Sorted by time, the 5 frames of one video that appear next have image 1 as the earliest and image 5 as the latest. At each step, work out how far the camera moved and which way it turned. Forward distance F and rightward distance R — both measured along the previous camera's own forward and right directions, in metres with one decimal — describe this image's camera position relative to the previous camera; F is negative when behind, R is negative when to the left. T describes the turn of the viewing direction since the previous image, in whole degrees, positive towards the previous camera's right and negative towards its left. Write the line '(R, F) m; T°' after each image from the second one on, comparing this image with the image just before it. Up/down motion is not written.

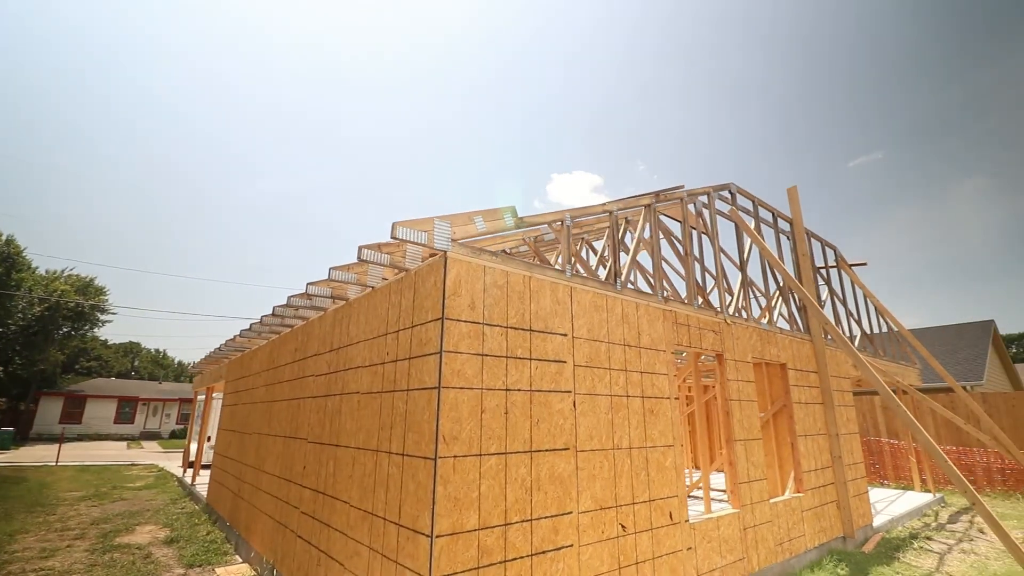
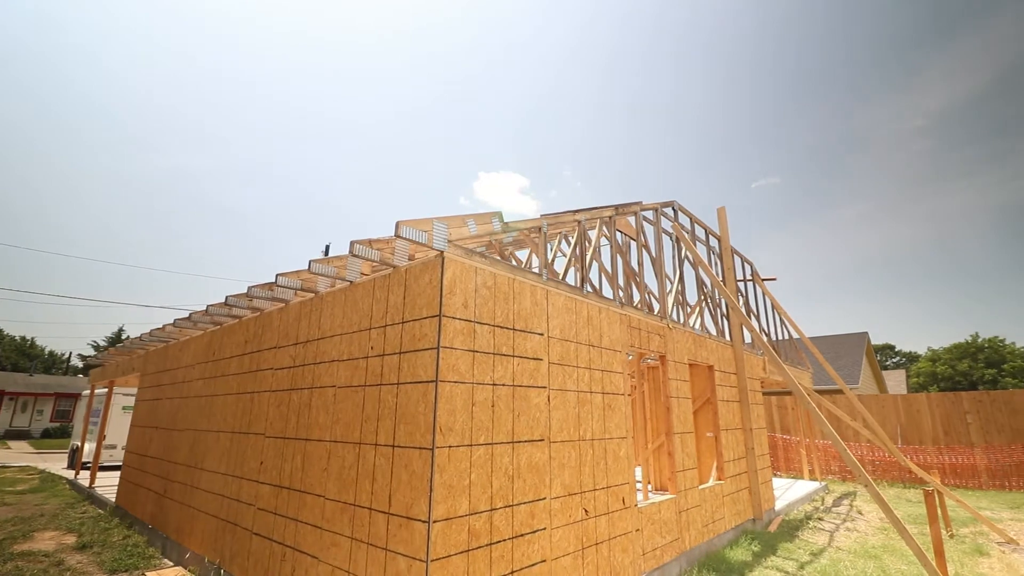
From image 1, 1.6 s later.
(-0.4, -0.2) m; +9°
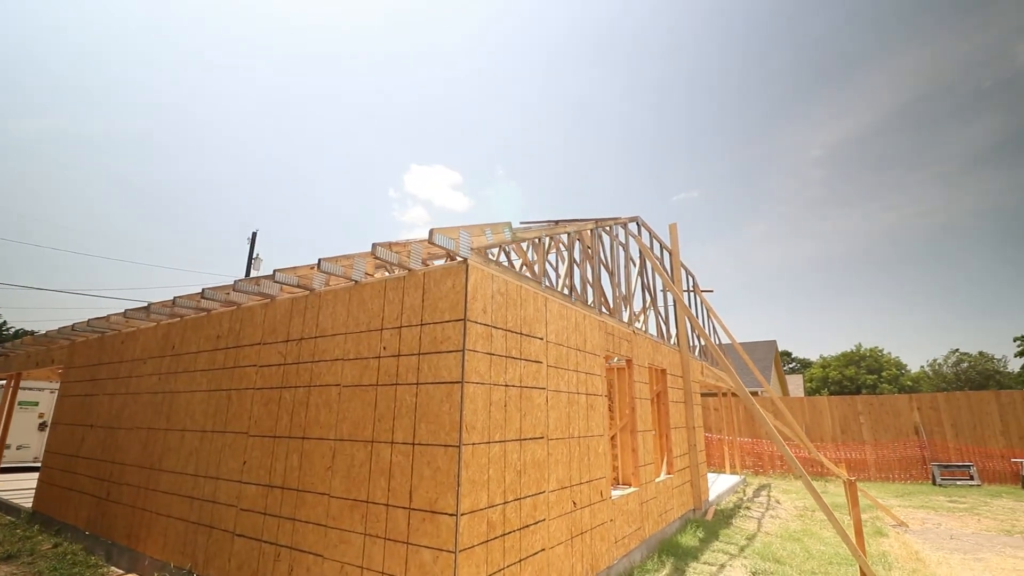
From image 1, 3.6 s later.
(-0.6, -0.2) m; +8°
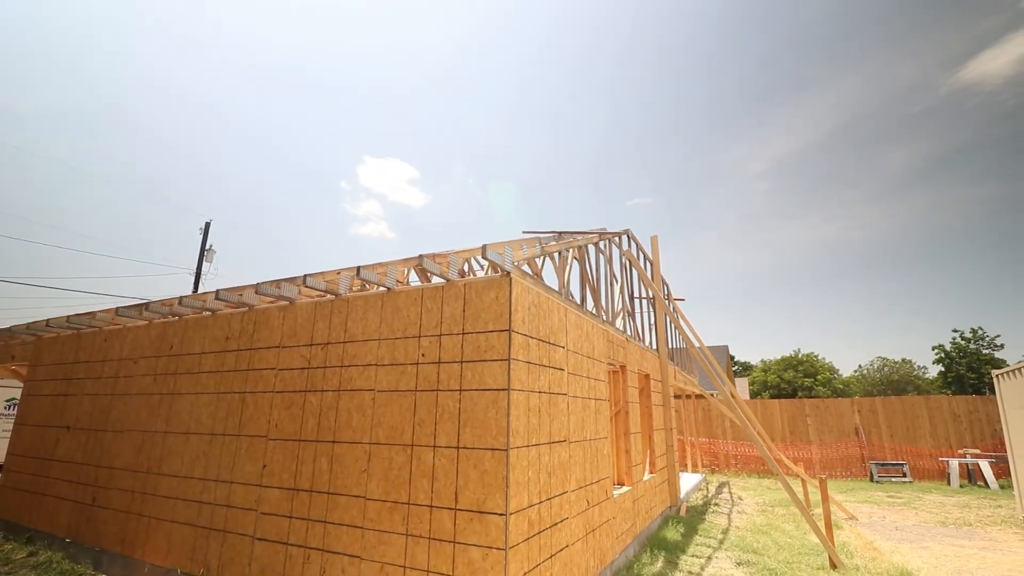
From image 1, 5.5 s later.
(-0.6, -0.2) m; +5°
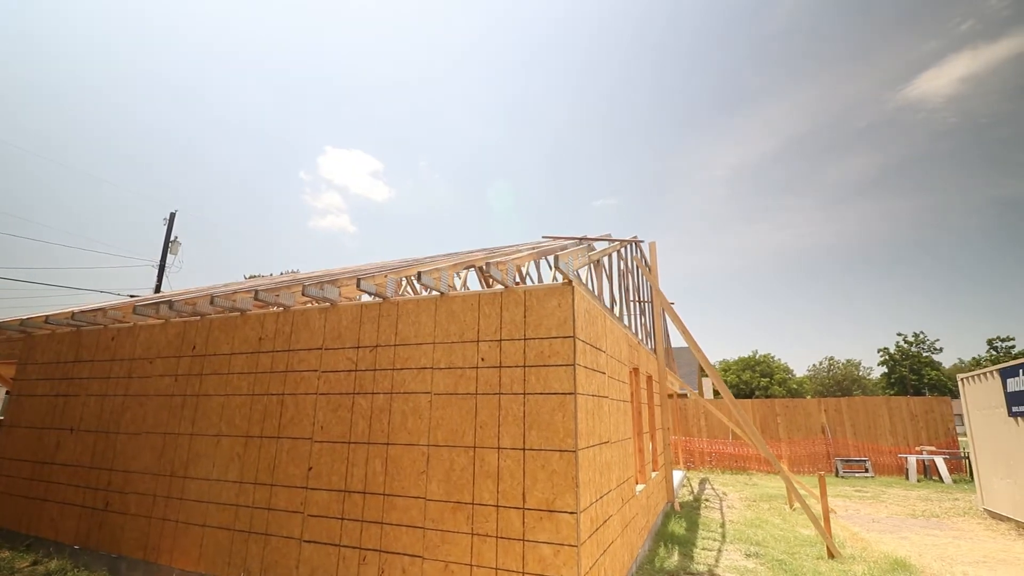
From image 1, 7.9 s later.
(-0.7, -0.1) m; +4°
